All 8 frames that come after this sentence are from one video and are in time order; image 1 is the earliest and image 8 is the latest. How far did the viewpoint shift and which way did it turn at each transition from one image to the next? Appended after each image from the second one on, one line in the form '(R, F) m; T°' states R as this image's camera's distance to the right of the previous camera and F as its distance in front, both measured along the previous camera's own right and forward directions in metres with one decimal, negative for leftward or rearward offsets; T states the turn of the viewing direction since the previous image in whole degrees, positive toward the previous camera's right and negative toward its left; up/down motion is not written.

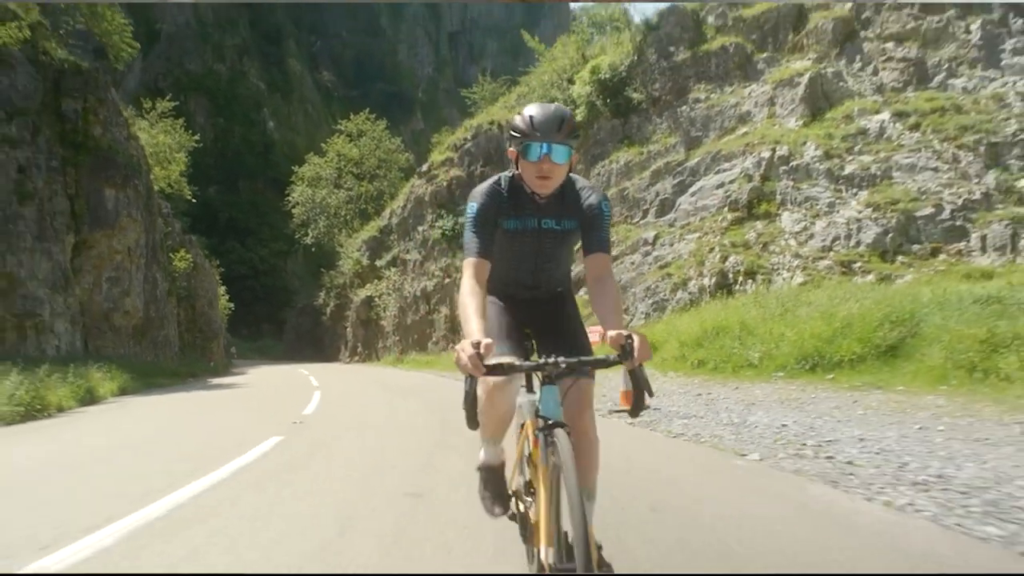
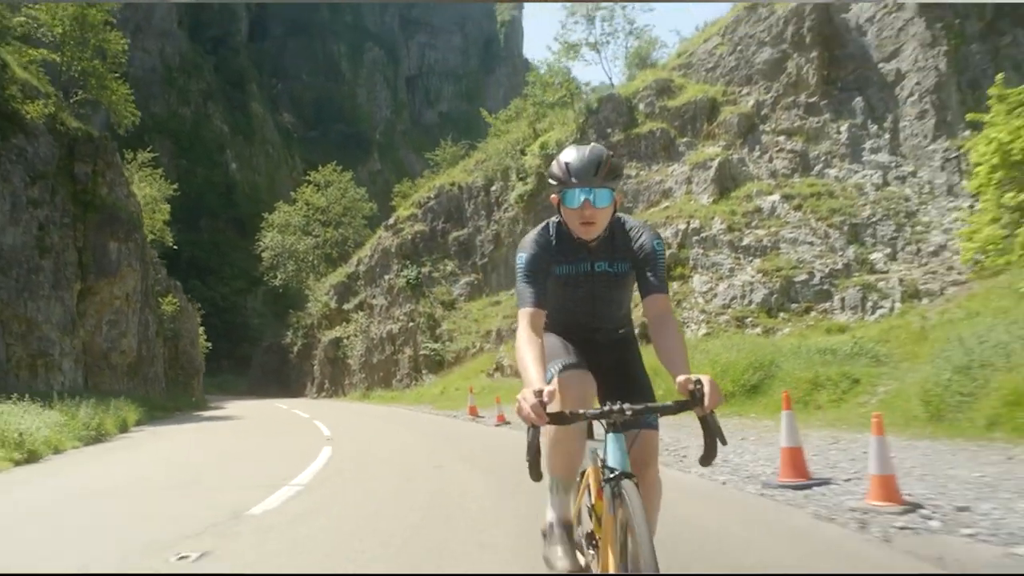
(-0.2, -3.8) m; +3°
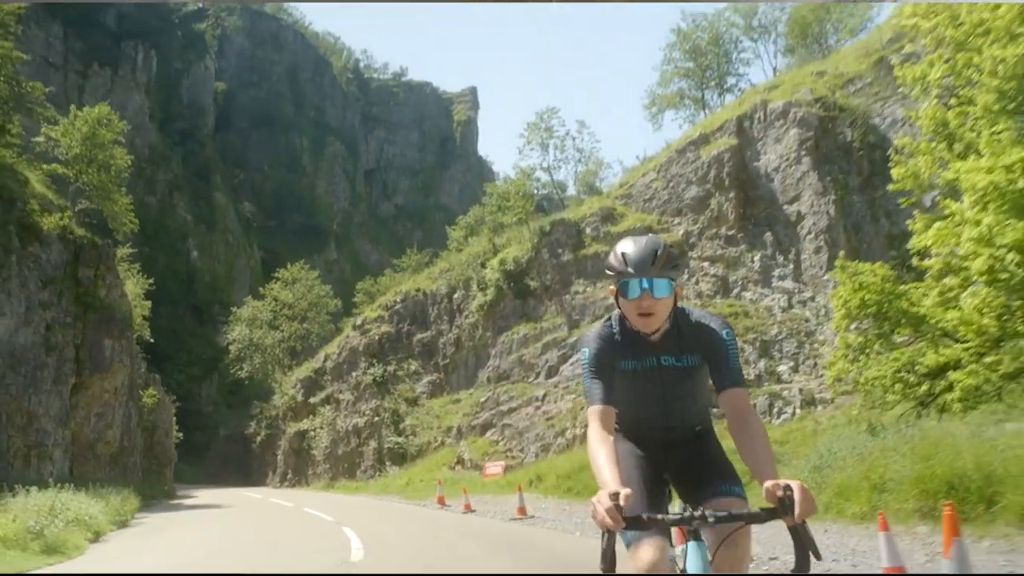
(-0.5, -3.6) m; +4°
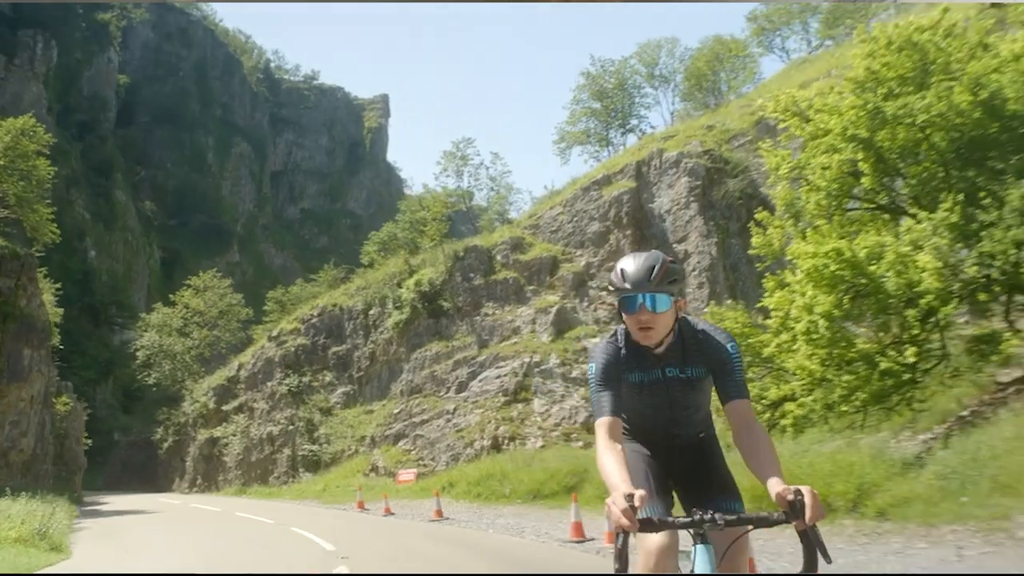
(-0.6, -2.7) m; +7°
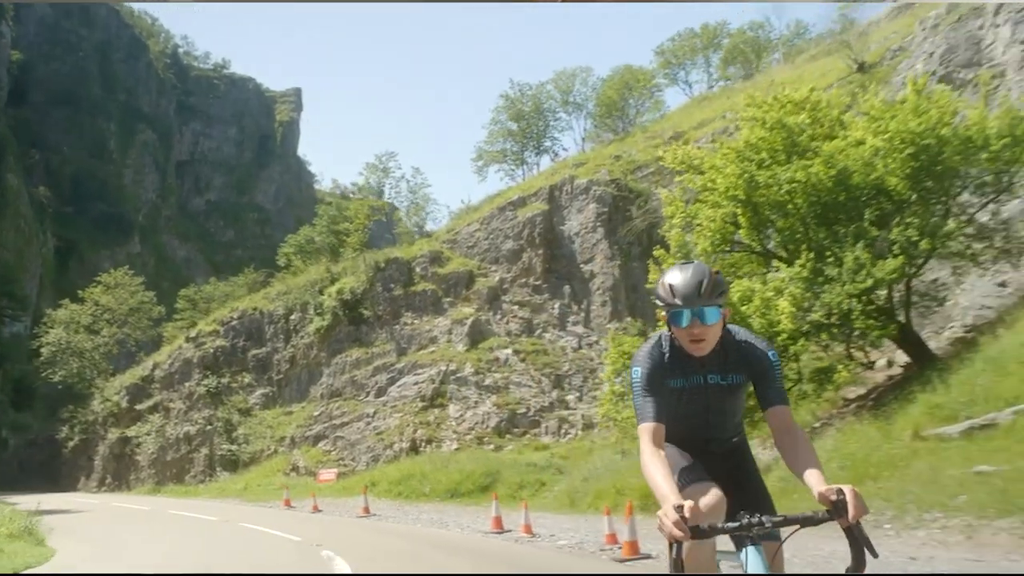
(-0.6, -2.5) m; +7°
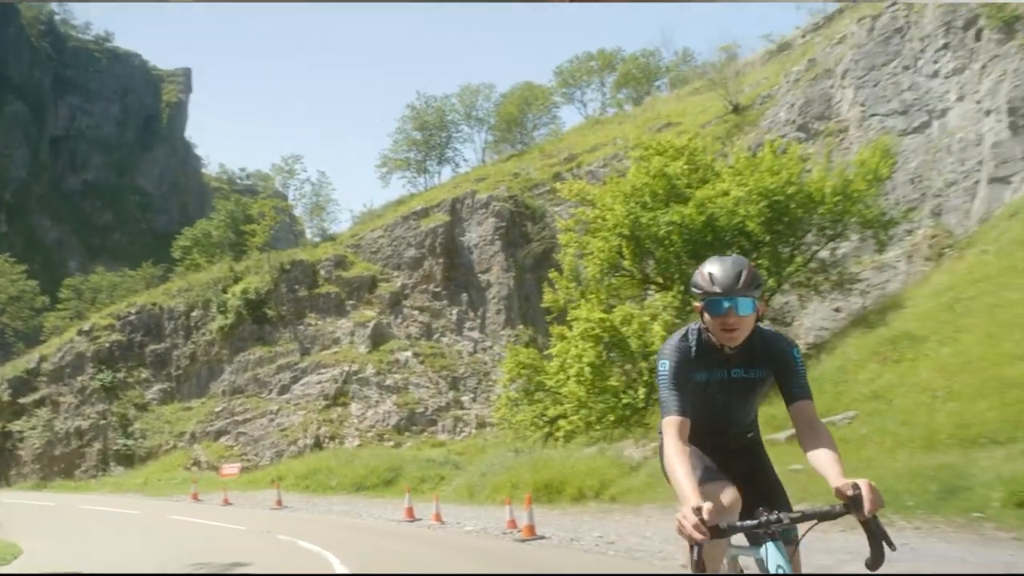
(-0.7, -2.5) m; +8°
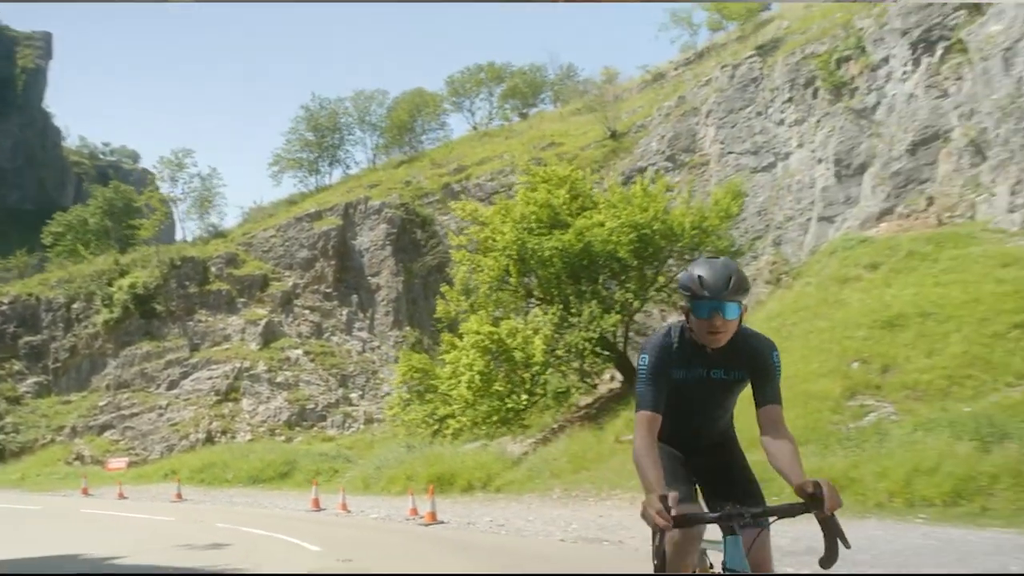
(-0.7, -2.6) m; +9°
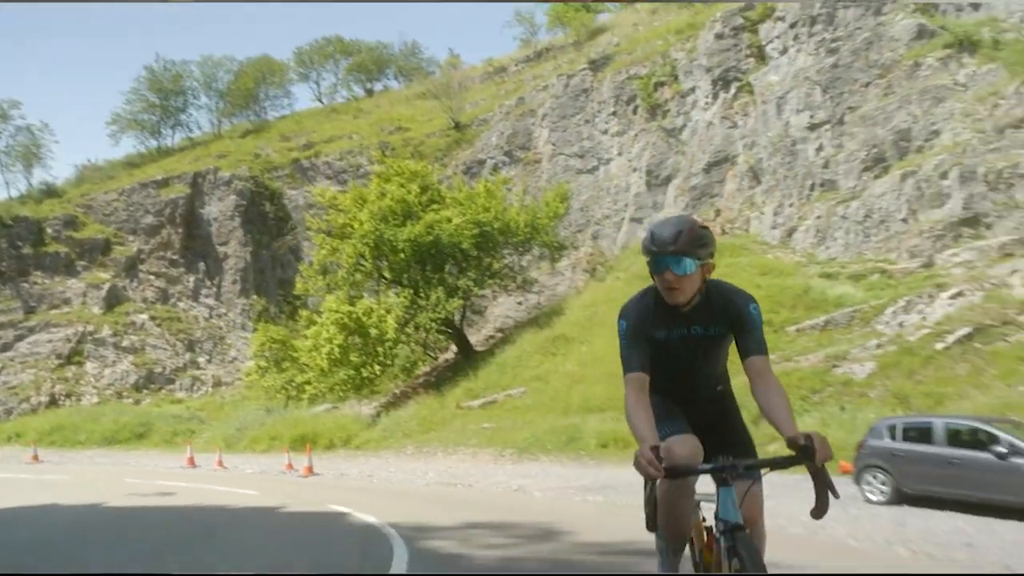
(-1.2, -3.5) m; +13°
